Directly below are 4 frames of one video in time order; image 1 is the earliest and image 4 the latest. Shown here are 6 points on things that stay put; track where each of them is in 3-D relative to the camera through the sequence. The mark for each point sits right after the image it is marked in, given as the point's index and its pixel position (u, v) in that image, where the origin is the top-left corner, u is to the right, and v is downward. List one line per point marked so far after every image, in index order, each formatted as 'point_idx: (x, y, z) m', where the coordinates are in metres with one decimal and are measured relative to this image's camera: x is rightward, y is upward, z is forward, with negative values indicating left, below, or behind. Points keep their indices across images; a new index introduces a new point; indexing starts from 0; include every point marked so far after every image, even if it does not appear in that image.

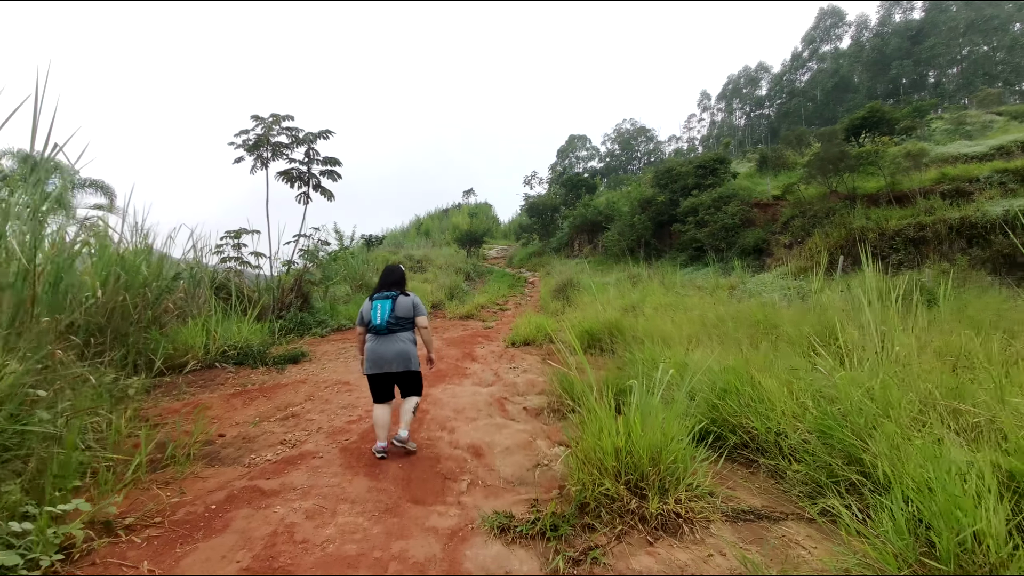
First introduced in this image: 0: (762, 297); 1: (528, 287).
0: (+4.6, -0.2, +9.6) m
1: (+0.5, 0.0, +17.8) m
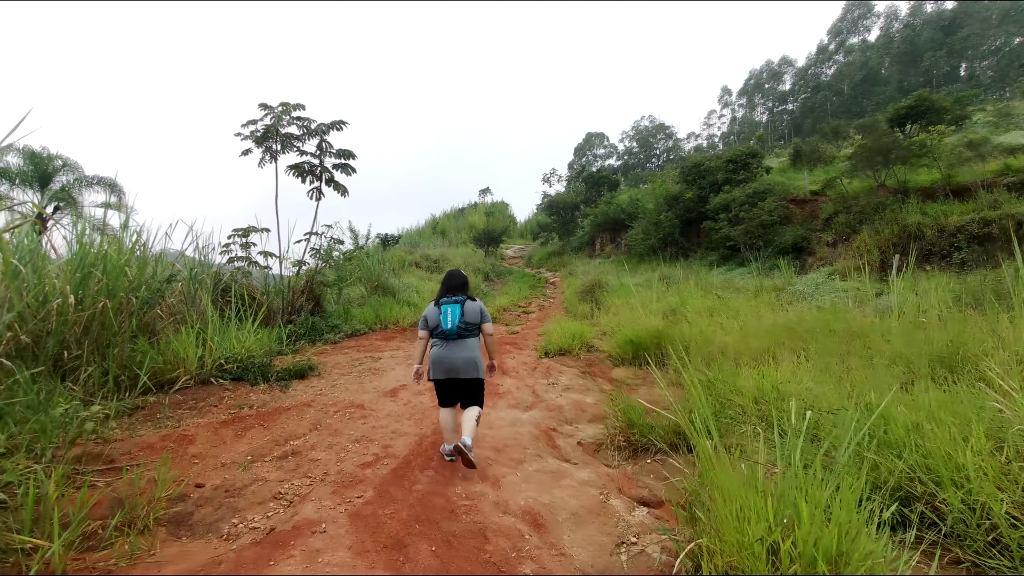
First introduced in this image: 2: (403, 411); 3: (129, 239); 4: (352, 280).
0: (+5.1, -0.2, +8.7) m
1: (+1.2, 0.0, +17.0) m
2: (-0.8, -0.9, +3.9) m
3: (-3.7, +0.5, +5.0) m
4: (-3.3, +0.2, +10.6) m
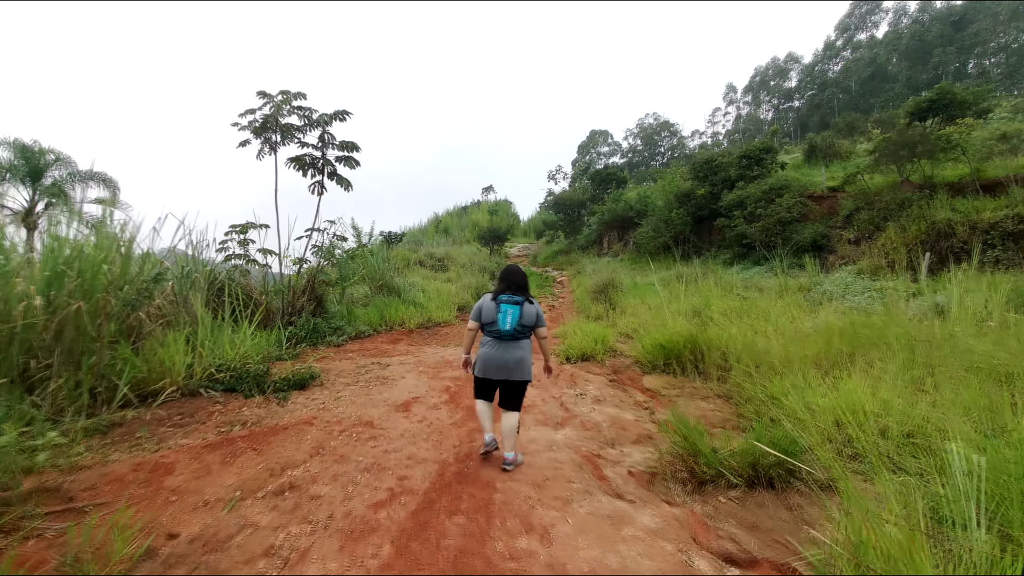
0: (+5.3, -0.2, +8.2) m
1: (+1.5, 0.0, +16.4) m
2: (-0.6, -0.9, +3.4) m
3: (-3.5, +0.5, +4.5) m
4: (-3.0, +0.2, +10.1) m
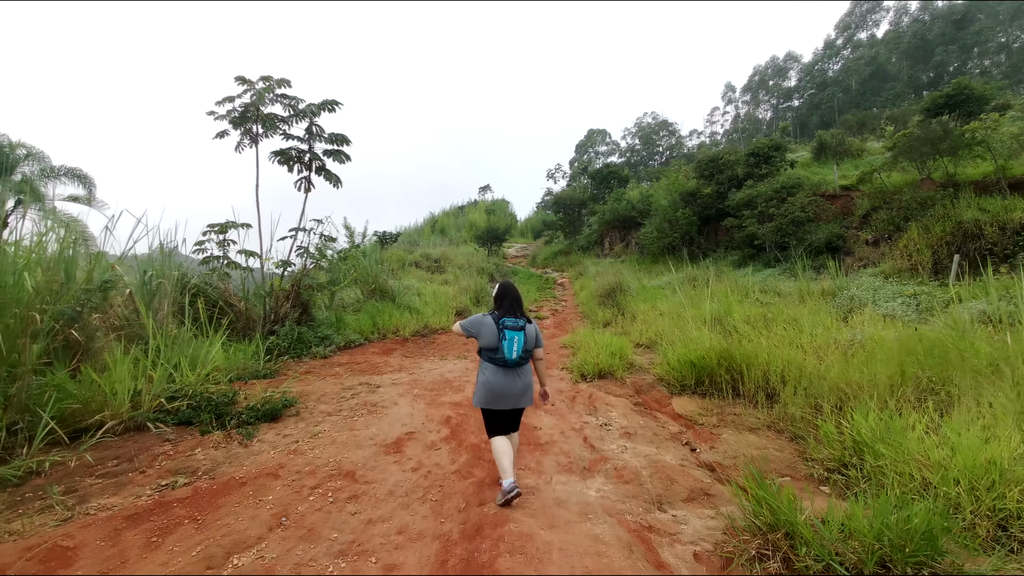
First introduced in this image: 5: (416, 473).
0: (+5.3, -0.3, +7.5) m
1: (+1.5, -0.1, +15.7) m
2: (-0.5, -1.0, +2.6) m
3: (-3.4, +0.4, +3.8) m
4: (-3.0, +0.1, +9.4) m
5: (-0.5, -1.0, +2.8) m
